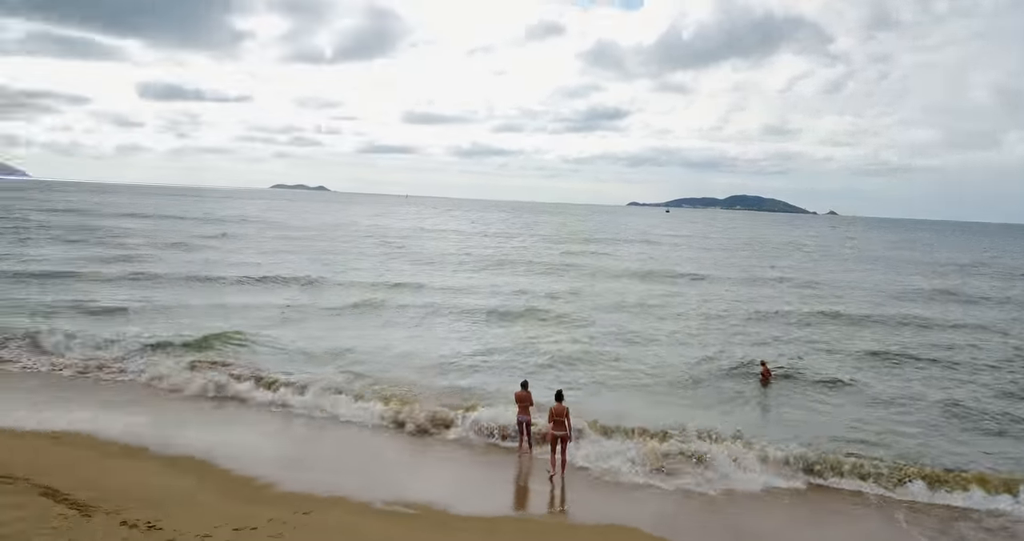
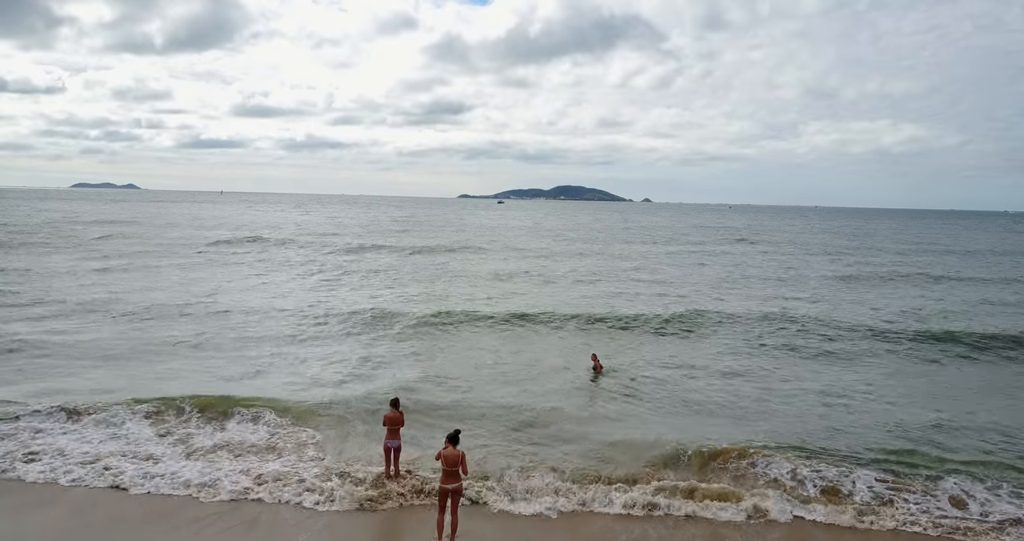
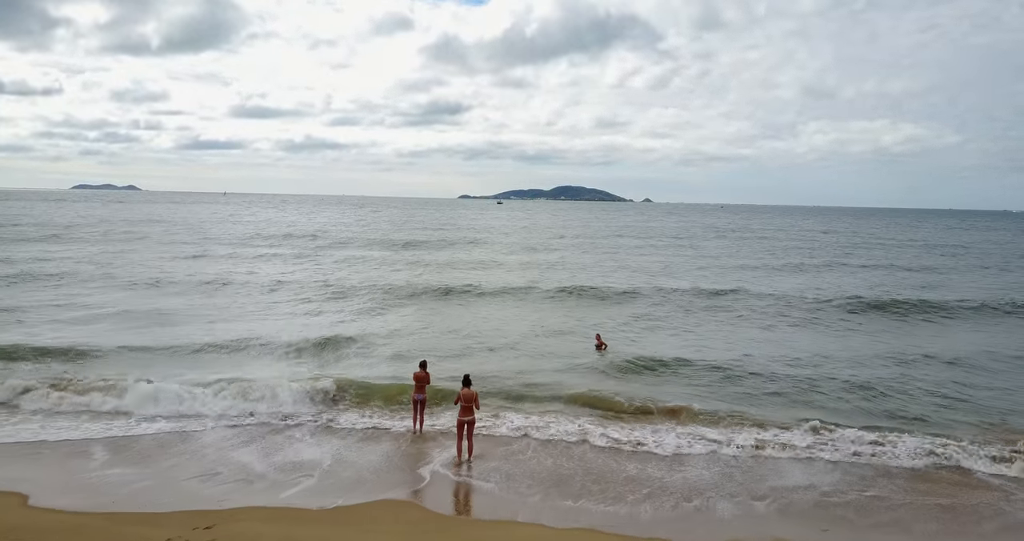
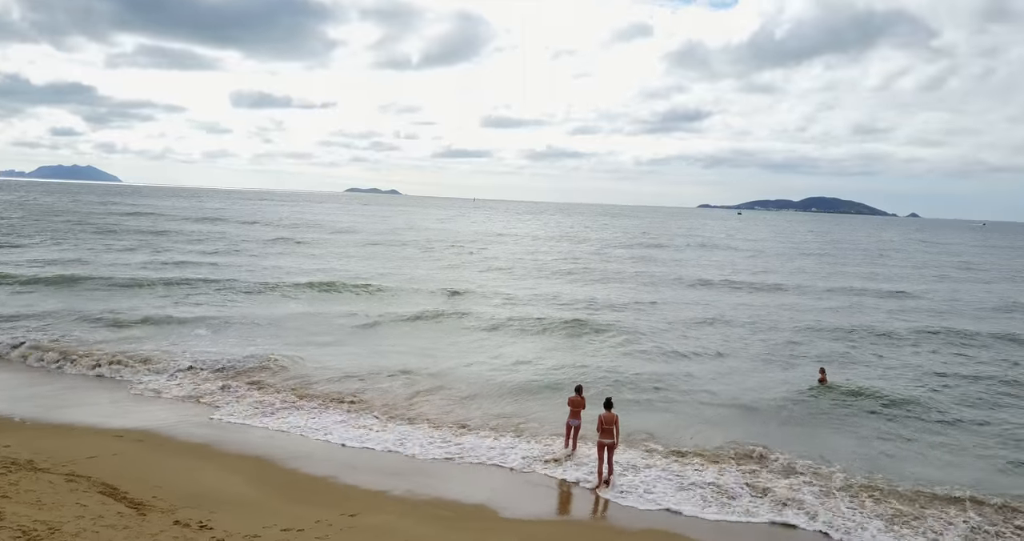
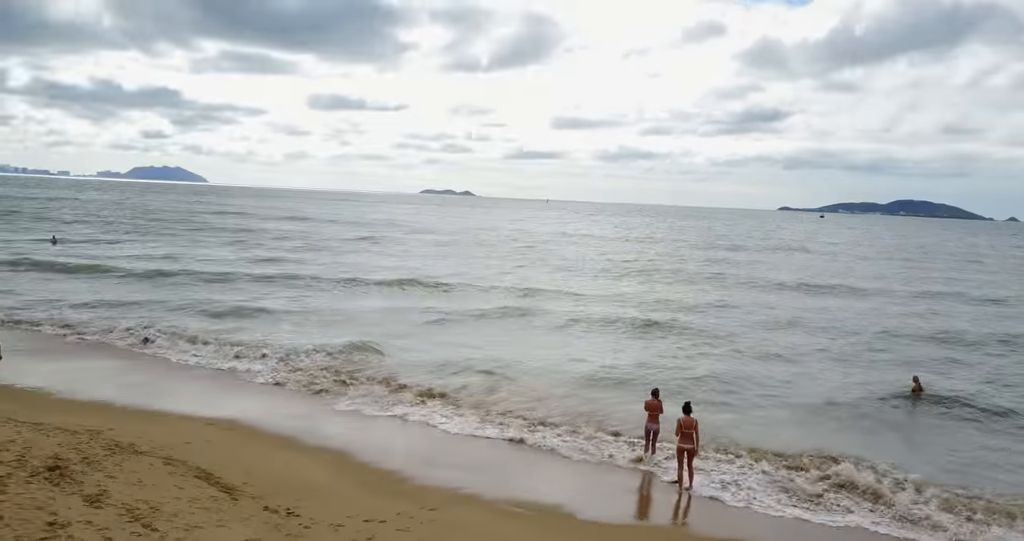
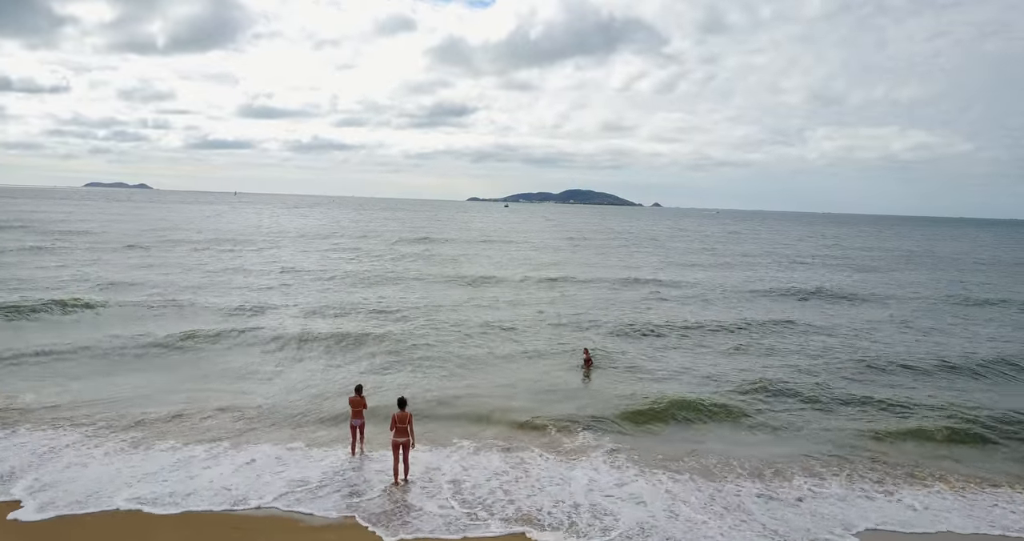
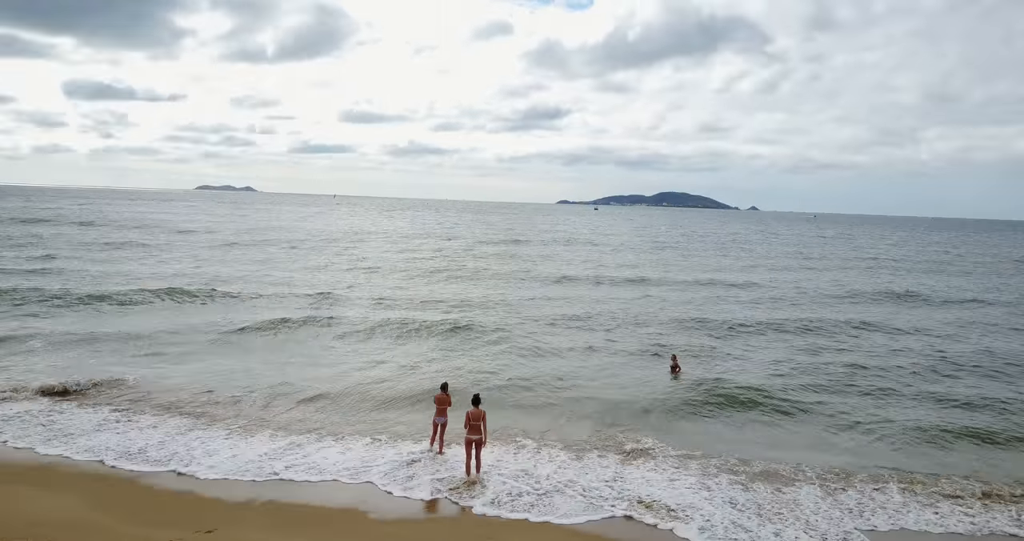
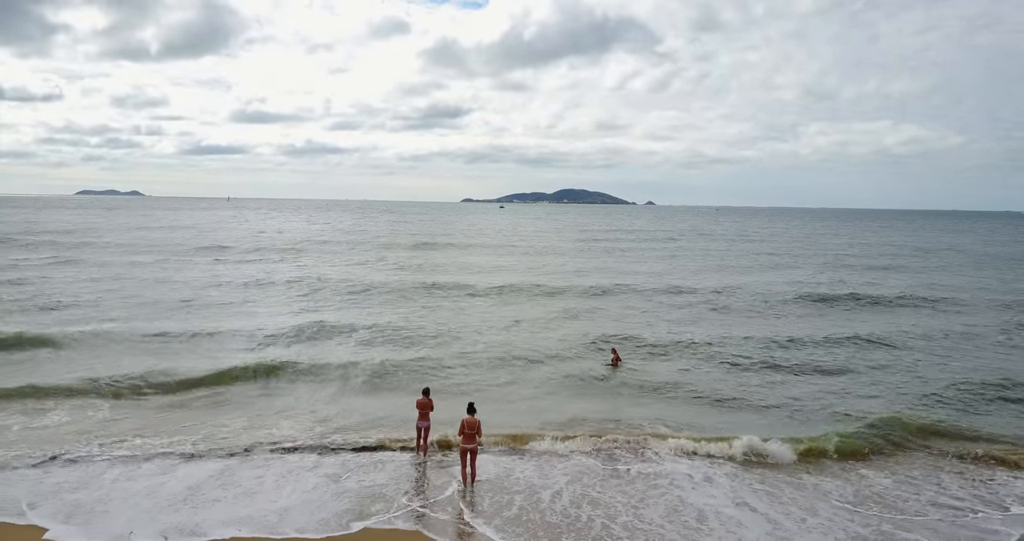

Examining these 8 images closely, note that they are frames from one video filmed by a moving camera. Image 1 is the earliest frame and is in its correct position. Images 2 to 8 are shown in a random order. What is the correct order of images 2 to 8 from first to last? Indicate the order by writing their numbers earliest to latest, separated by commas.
5, 4, 7, 6, 8, 3, 2
